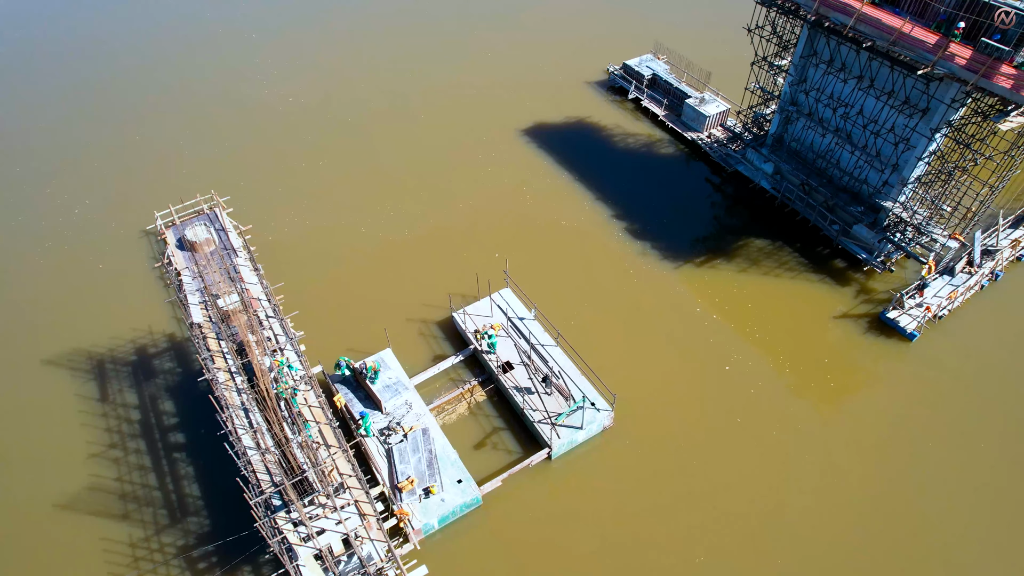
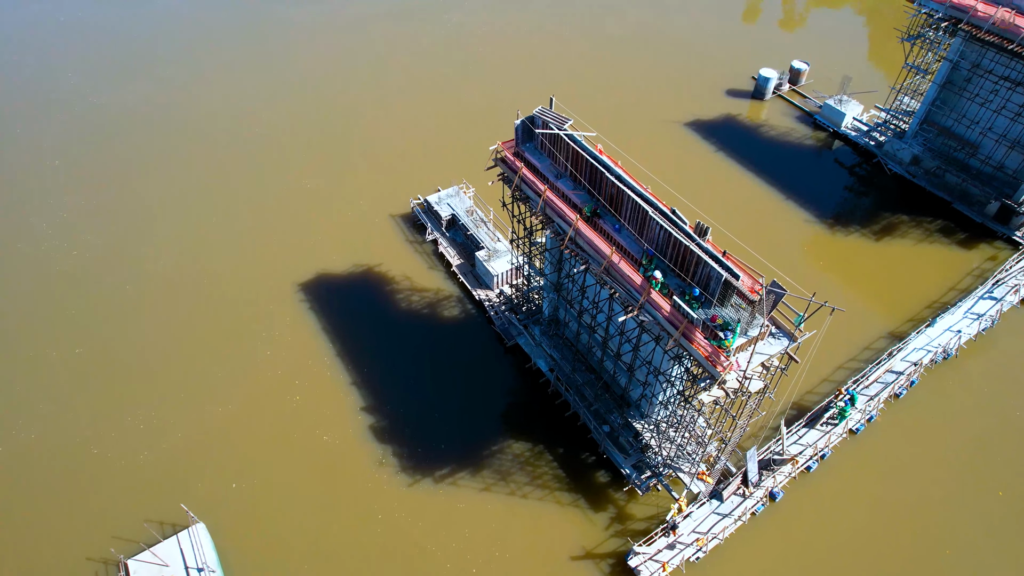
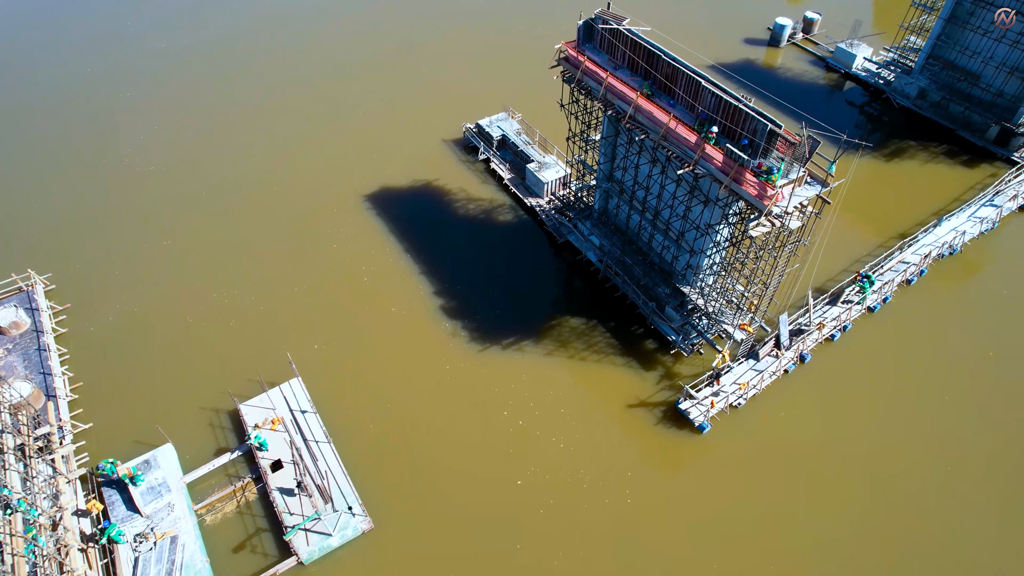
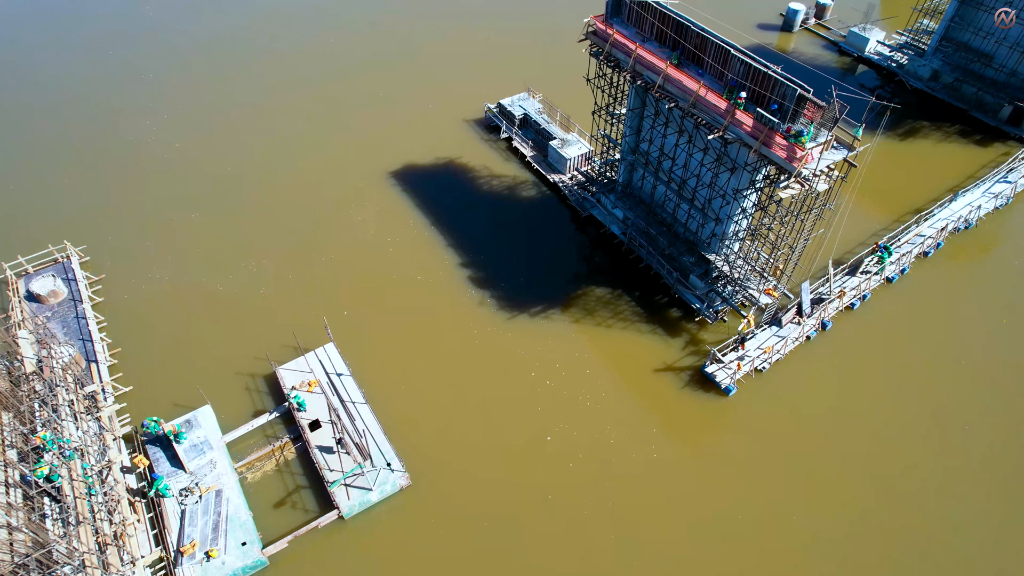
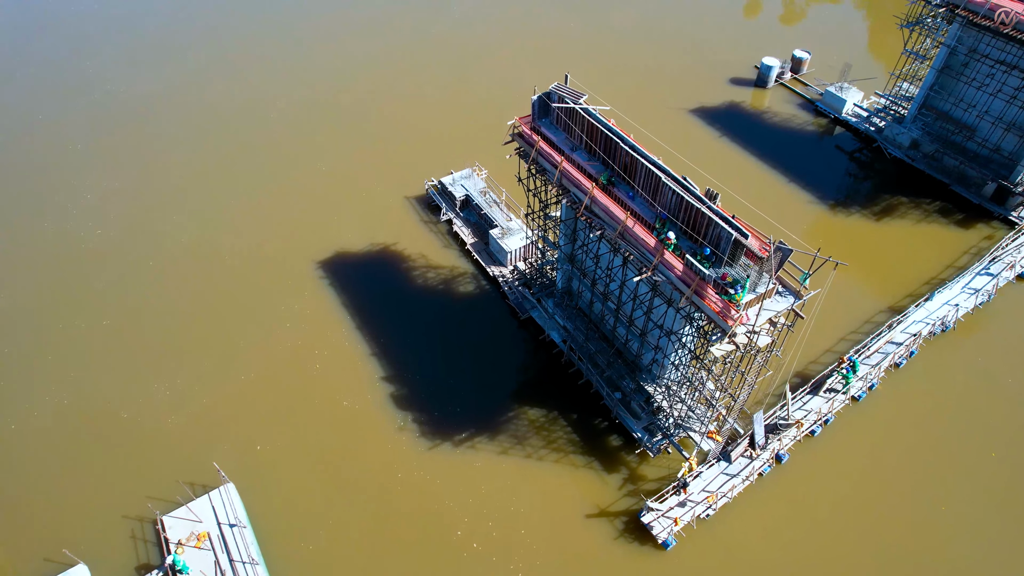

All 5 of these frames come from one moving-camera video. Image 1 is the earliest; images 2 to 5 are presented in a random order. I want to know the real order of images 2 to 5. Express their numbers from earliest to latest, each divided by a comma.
4, 3, 5, 2
